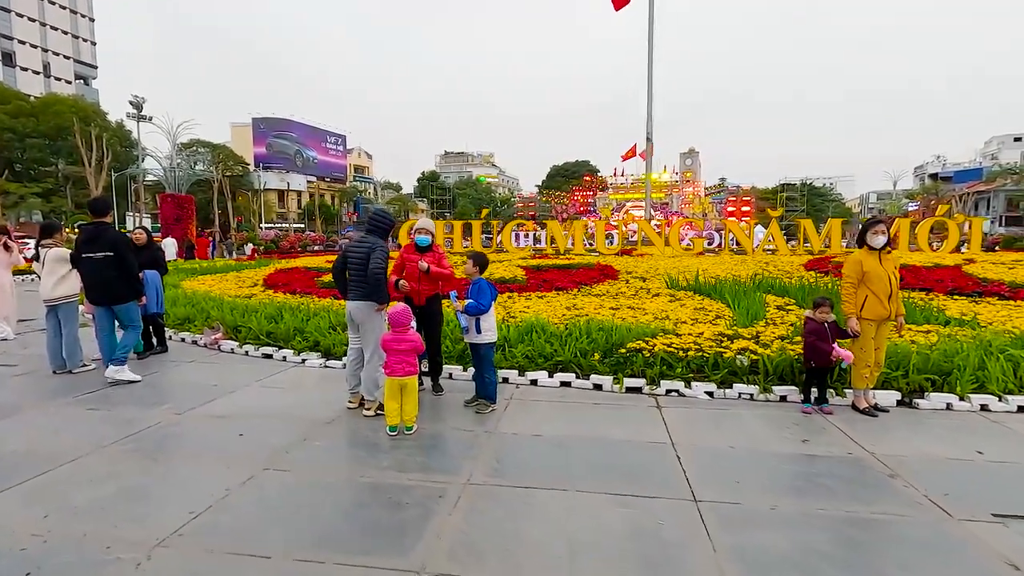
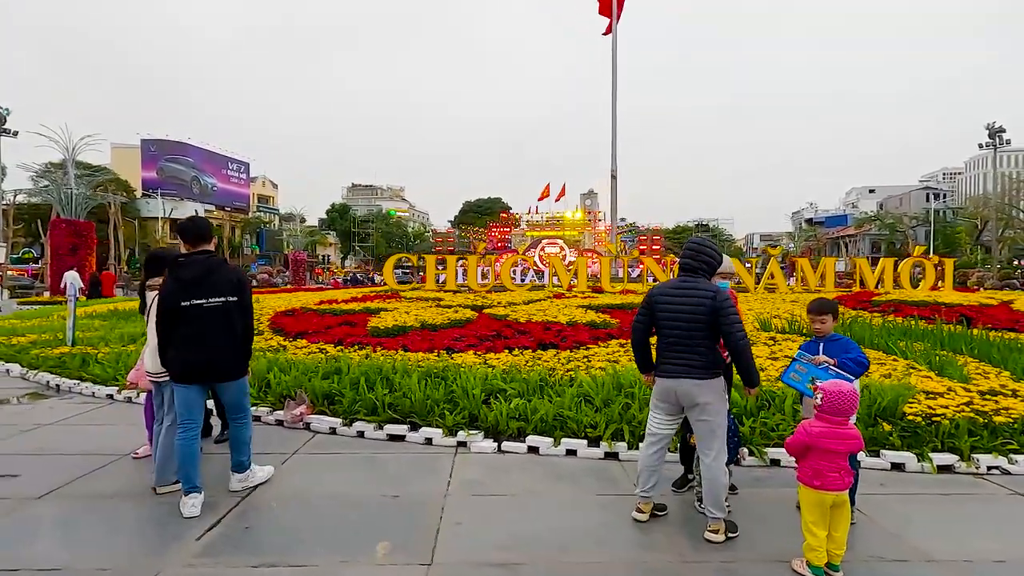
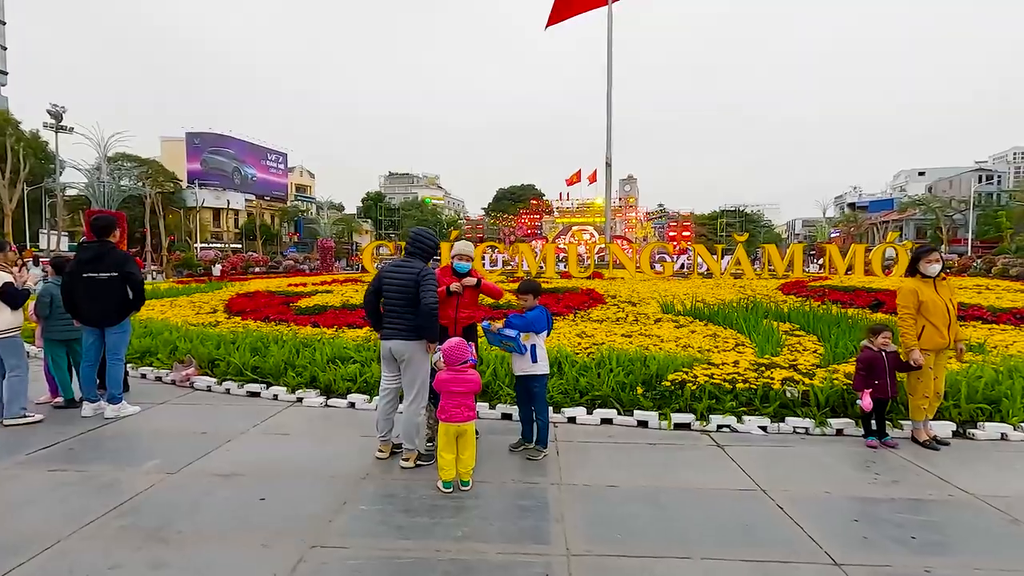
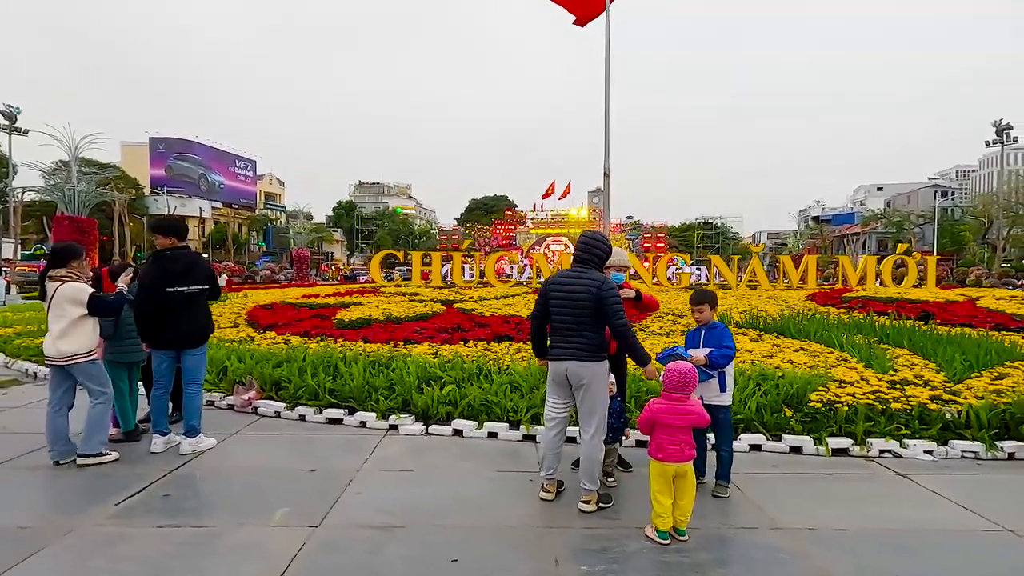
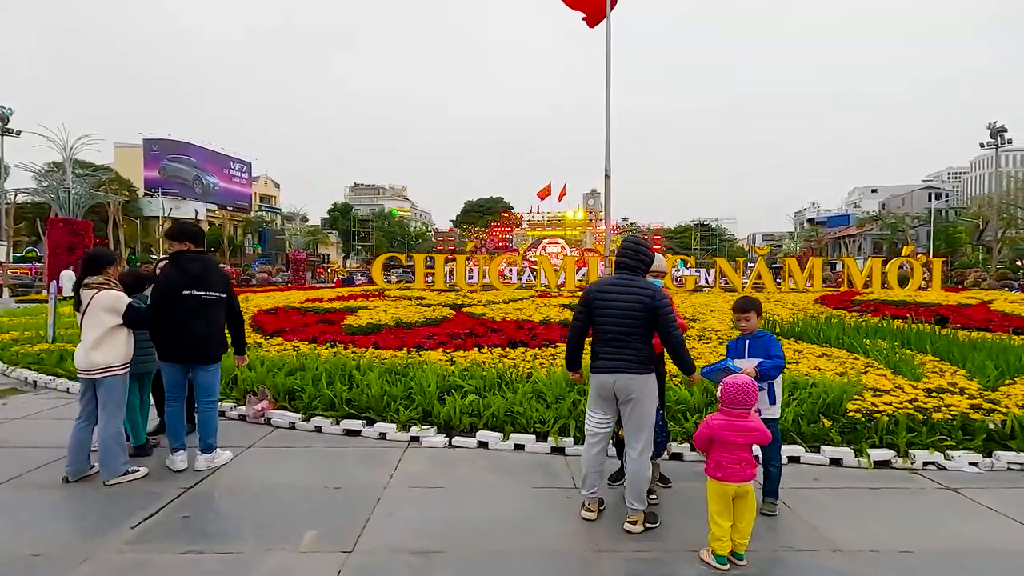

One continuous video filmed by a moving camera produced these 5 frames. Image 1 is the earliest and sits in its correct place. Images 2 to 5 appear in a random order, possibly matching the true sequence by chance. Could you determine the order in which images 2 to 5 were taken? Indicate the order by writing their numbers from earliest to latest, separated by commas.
3, 4, 5, 2
